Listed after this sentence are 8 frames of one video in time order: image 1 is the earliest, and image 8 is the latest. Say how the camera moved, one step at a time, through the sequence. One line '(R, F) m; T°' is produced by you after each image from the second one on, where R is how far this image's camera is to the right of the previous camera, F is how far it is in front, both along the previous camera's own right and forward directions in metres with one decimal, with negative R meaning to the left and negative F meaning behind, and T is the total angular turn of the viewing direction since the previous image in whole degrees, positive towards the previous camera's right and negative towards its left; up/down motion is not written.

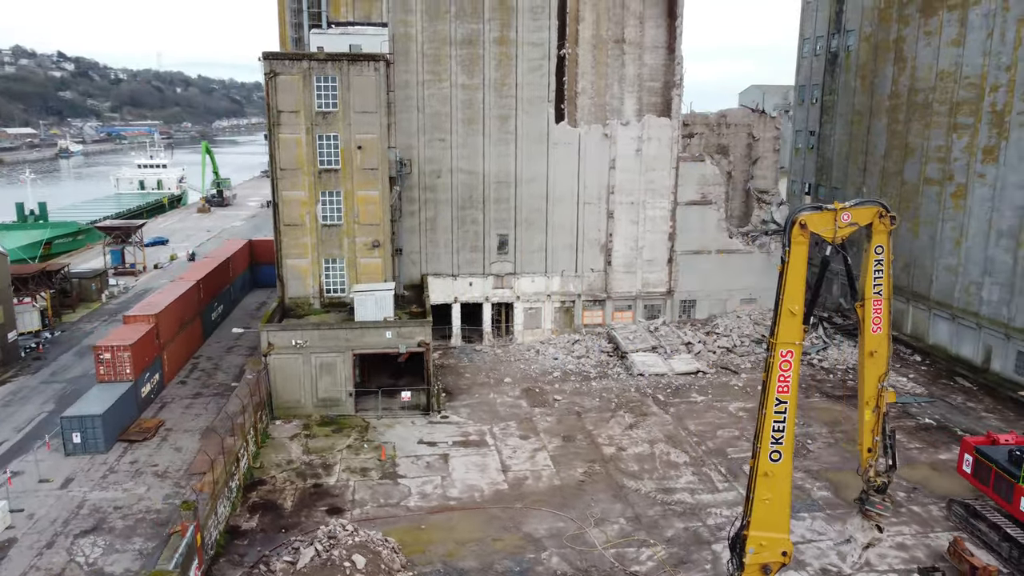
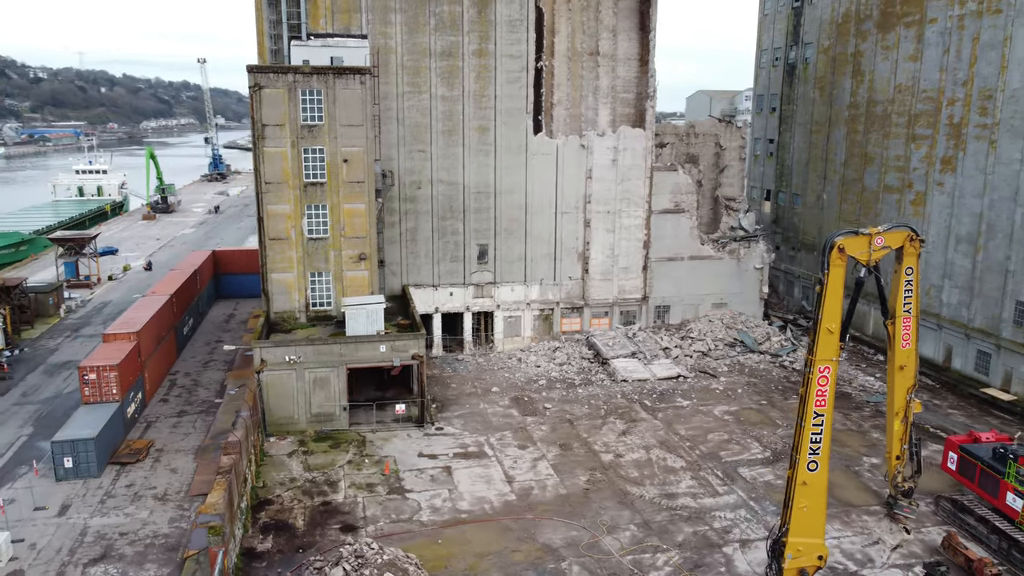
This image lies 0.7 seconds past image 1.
(-1.9, -0.3) m; +4°
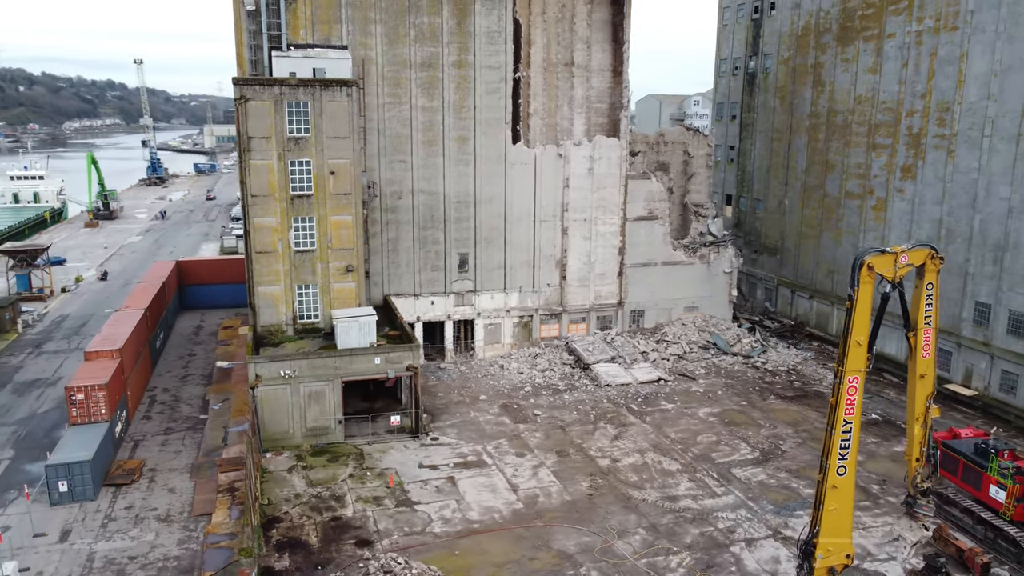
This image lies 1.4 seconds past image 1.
(-1.9, -0.4) m; +4°
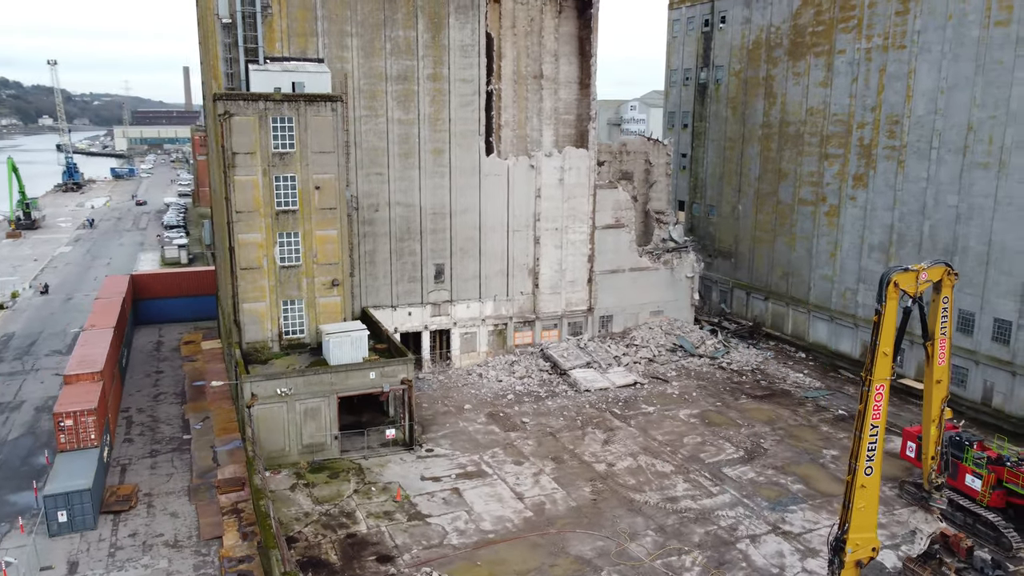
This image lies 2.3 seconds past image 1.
(-2.5, -0.5) m; +6°
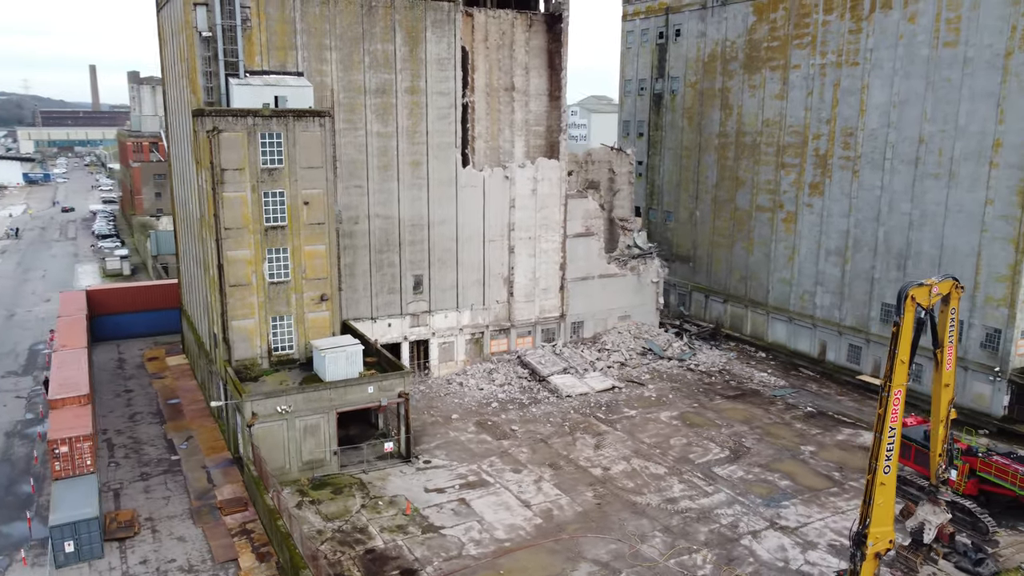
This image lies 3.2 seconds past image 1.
(-2.5, -0.5) m; +6°
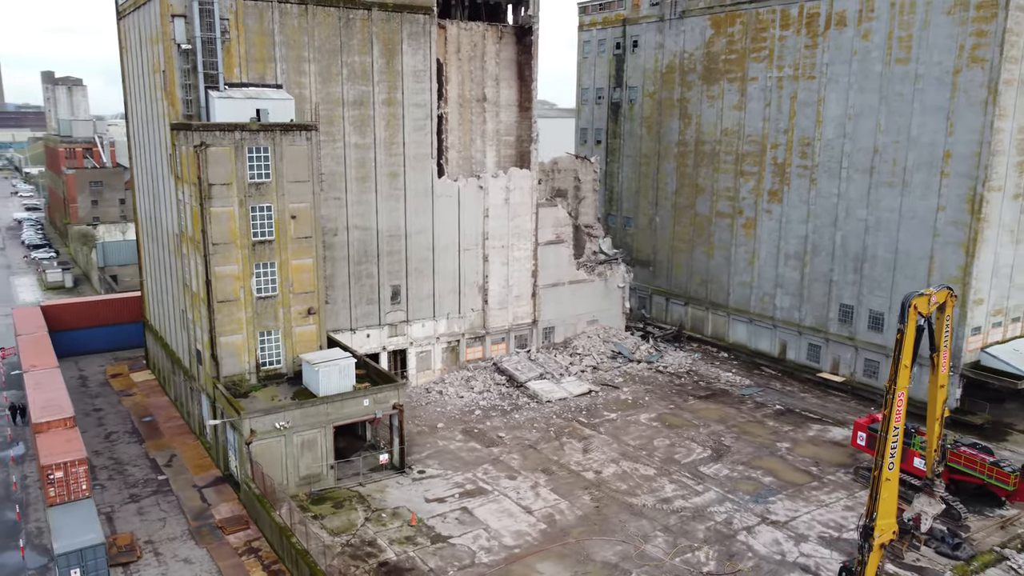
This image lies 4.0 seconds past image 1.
(-2.3, -0.5) m; +5°
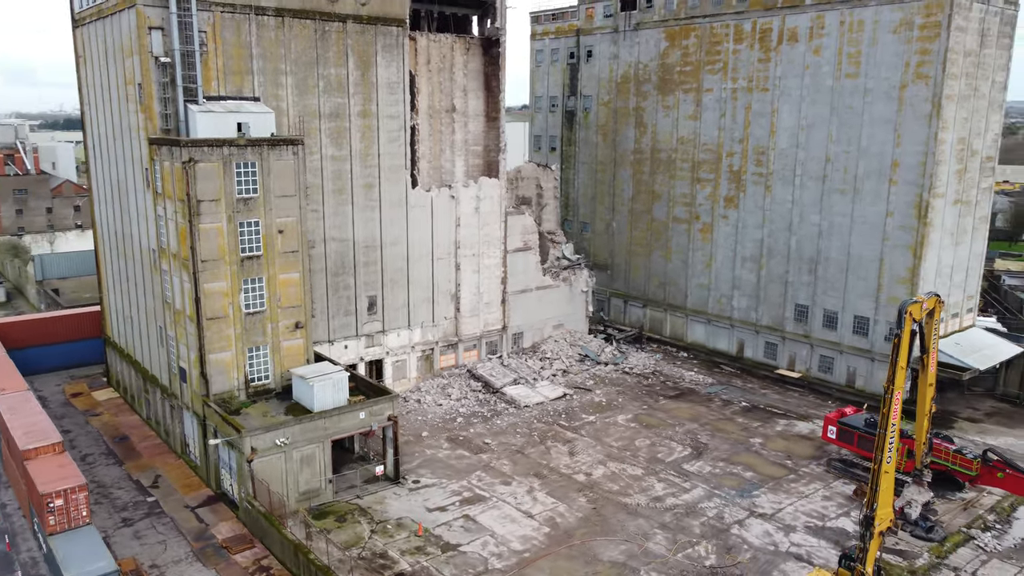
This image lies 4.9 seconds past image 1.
(-2.6, -0.6) m; +6°
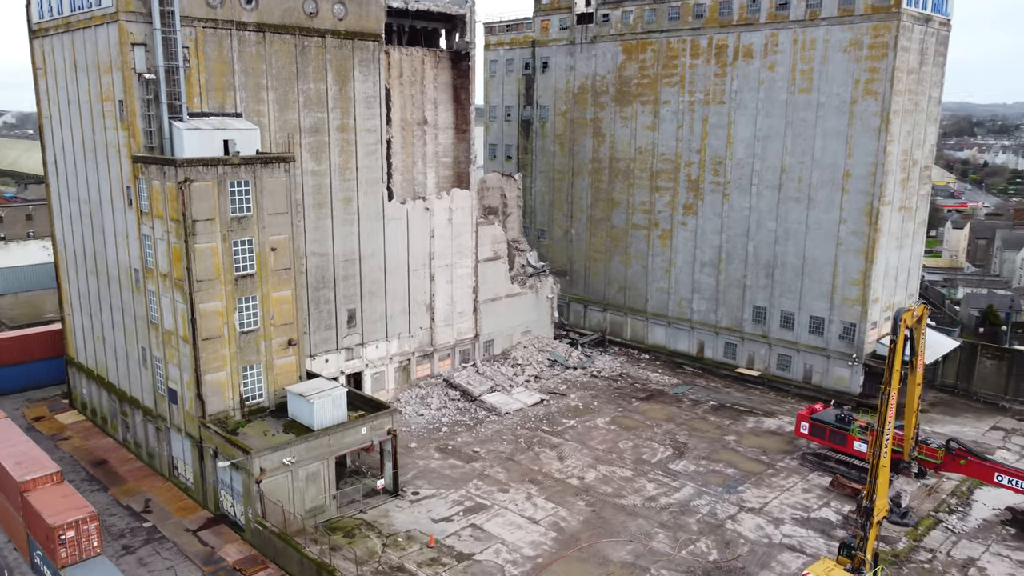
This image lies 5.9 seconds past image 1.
(-2.9, -0.6) m; +6°
